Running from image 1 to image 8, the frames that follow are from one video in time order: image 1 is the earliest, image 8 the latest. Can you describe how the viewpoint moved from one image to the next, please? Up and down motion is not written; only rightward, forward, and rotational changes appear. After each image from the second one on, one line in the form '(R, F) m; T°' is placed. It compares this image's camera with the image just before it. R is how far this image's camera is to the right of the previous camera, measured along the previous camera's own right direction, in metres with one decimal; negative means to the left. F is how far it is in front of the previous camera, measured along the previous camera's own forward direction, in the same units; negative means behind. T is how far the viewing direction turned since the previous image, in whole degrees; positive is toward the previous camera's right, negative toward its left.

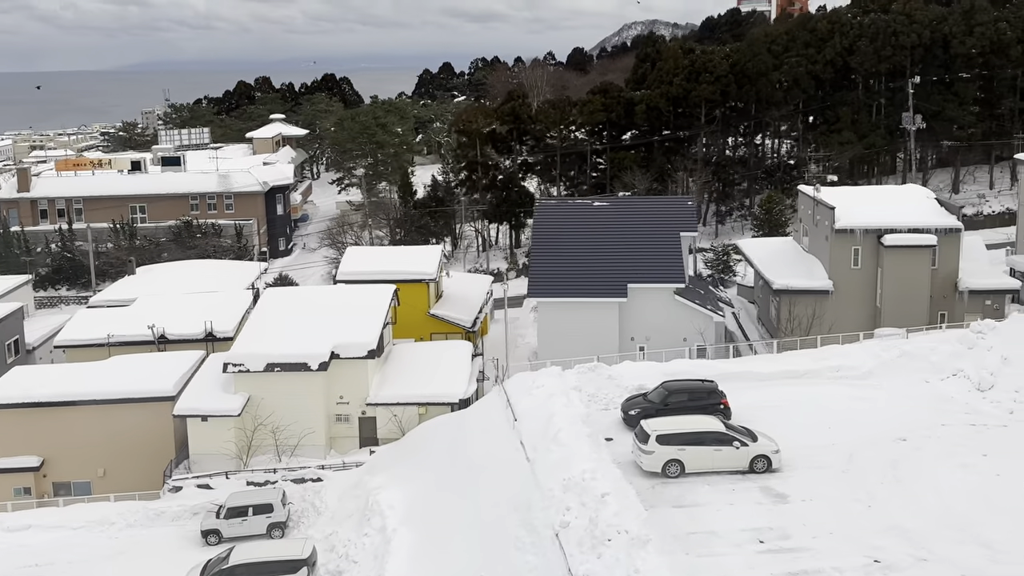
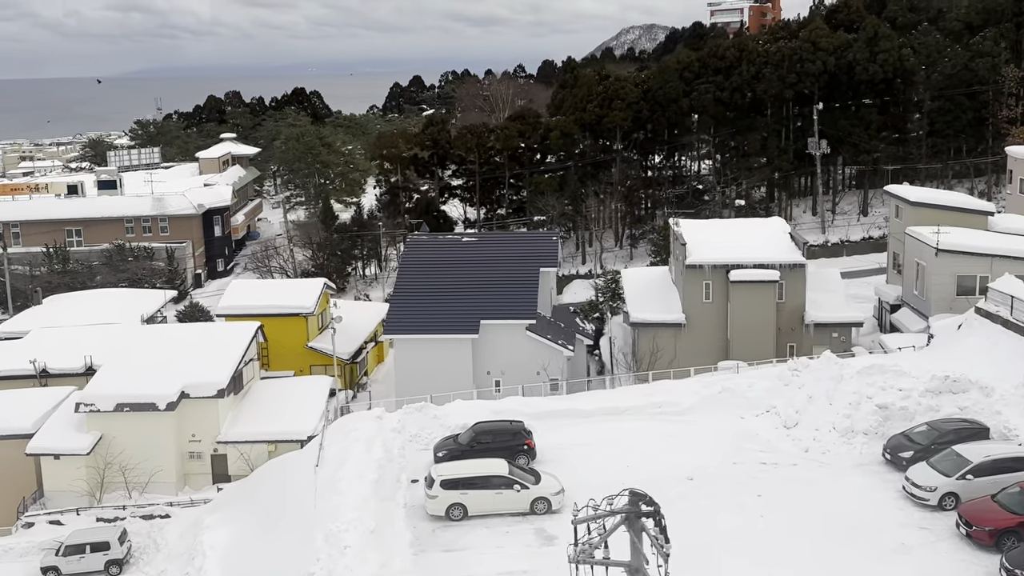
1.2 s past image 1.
(+4.6, -0.8) m; 0°
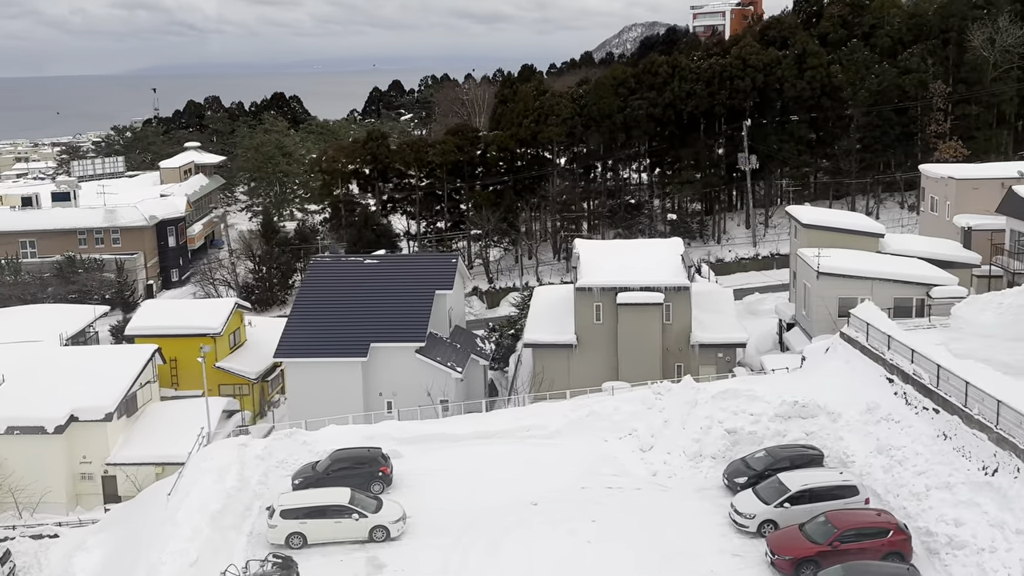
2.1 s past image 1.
(+3.7, -0.7) m; 0°
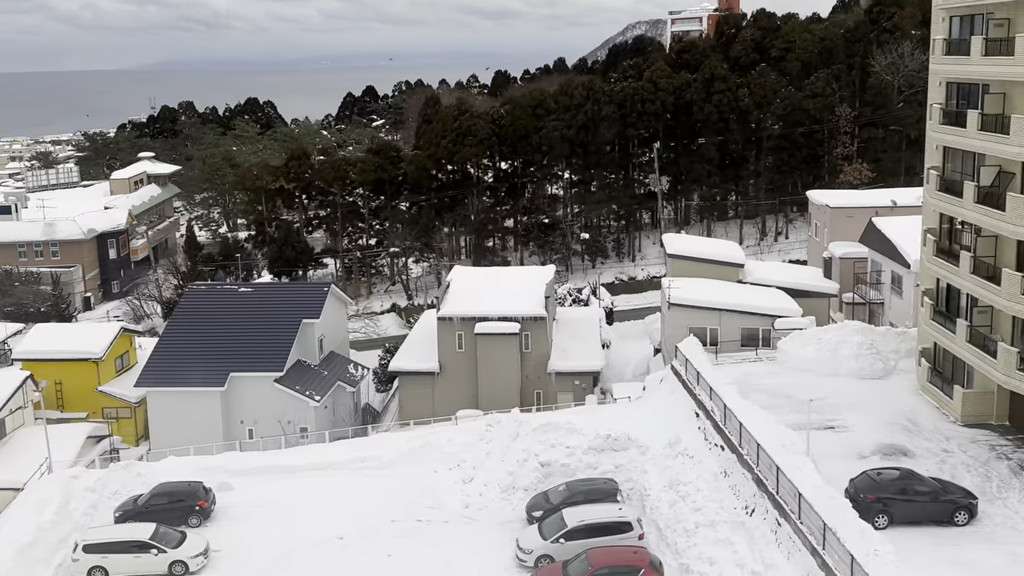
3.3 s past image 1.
(+4.9, -1.0) m; 0°
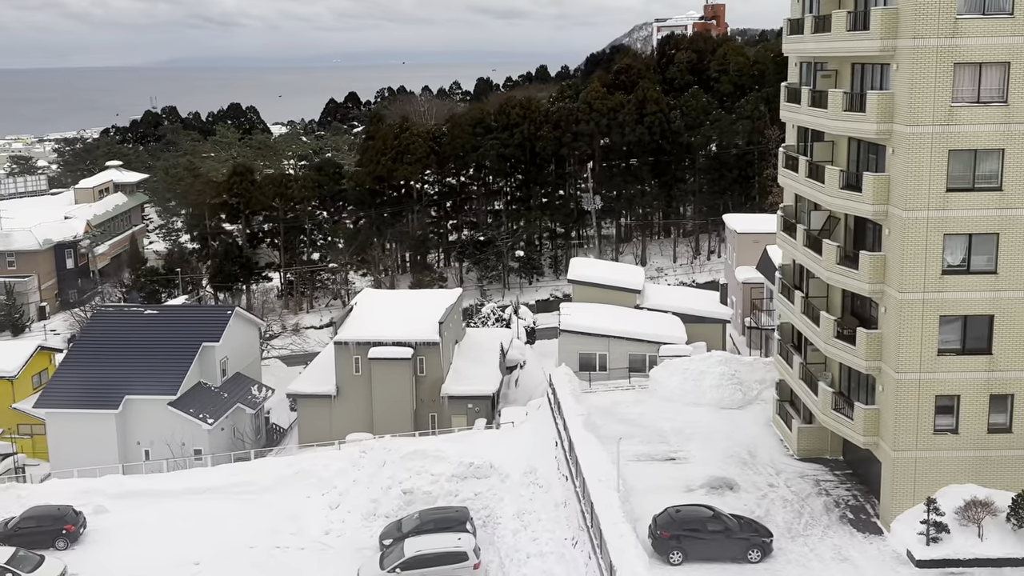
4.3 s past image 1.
(+4.0, -0.8) m; 0°
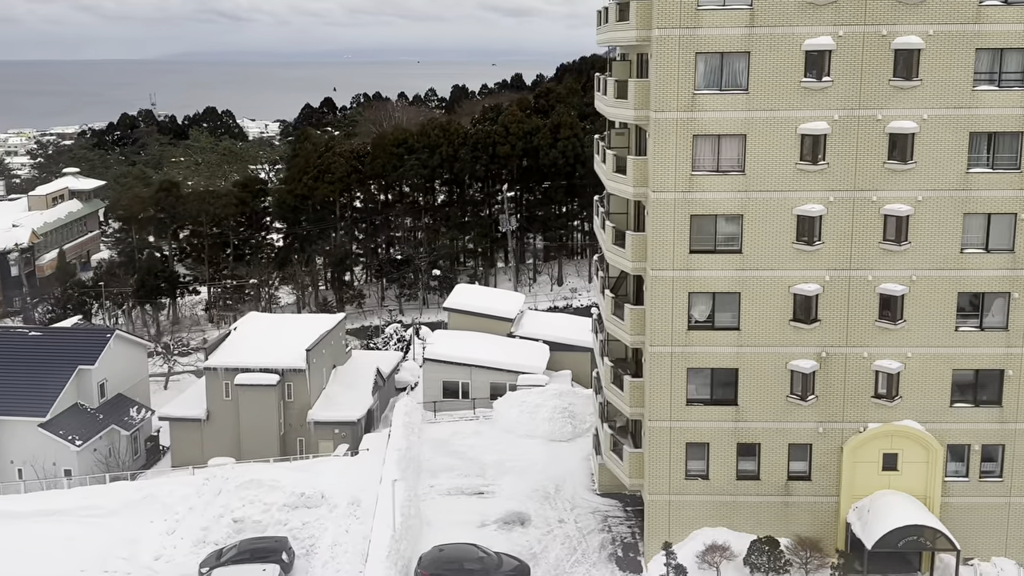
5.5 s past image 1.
(+5.2, -1.1) m; 0°
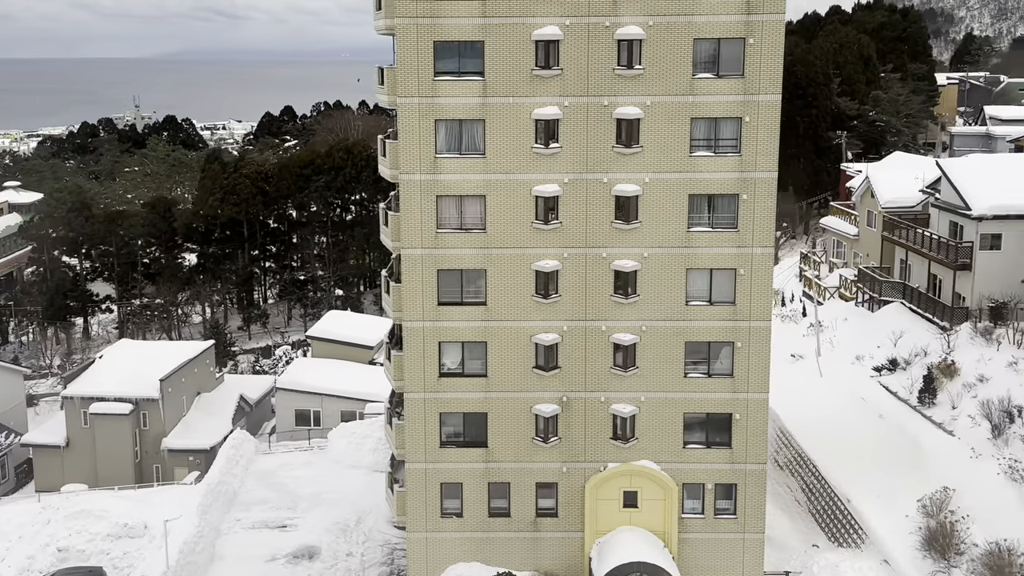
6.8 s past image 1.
(+5.6, -1.3) m; +1°
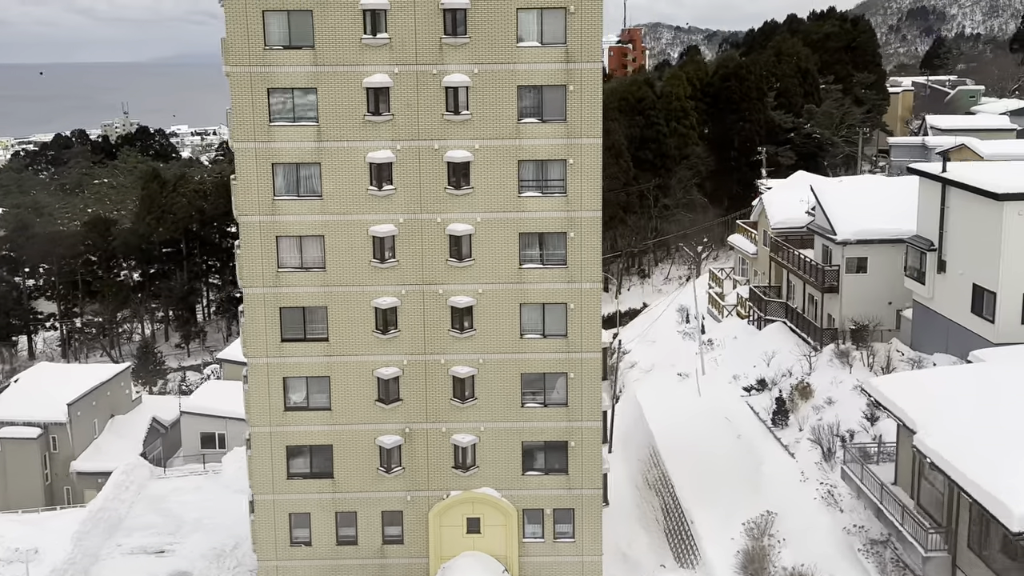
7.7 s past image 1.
(+3.8, -0.8) m; 0°
